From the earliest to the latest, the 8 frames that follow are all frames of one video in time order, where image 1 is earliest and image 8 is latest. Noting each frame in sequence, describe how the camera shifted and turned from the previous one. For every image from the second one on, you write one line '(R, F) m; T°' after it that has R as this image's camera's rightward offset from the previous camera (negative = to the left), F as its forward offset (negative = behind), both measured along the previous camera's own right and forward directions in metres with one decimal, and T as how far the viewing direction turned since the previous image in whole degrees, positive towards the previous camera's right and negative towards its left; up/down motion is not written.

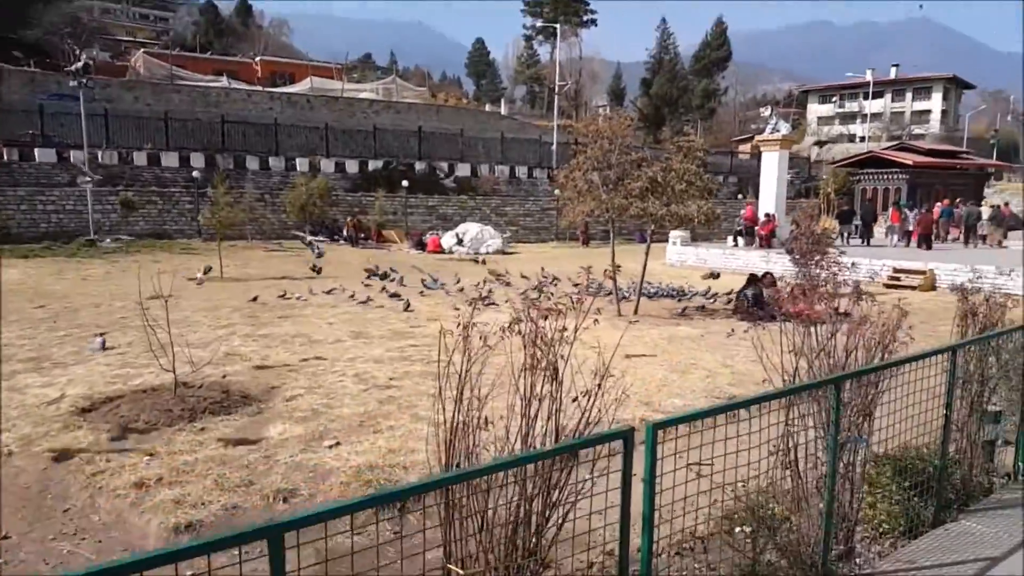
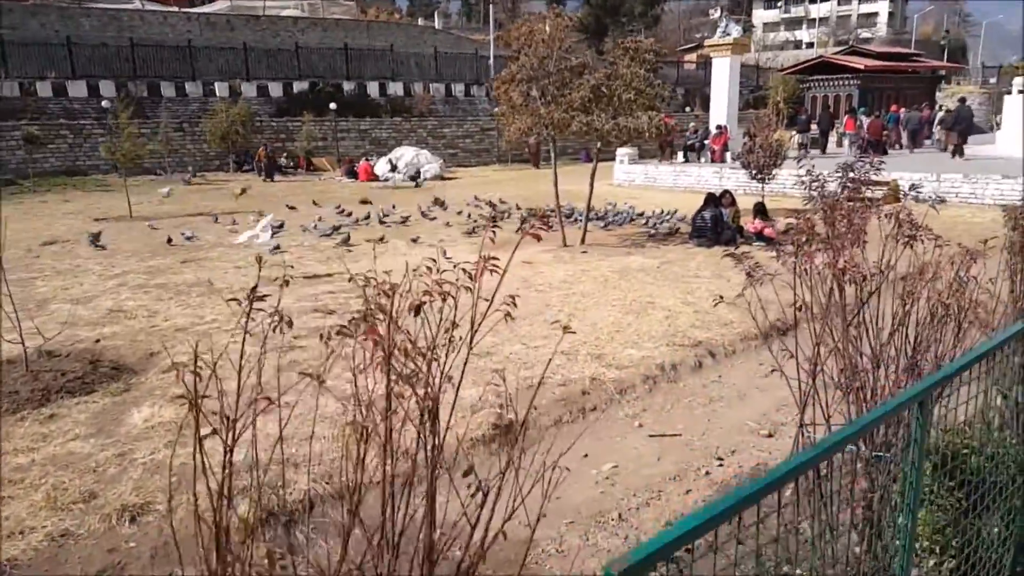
(+0.3, +1.5) m; +4°
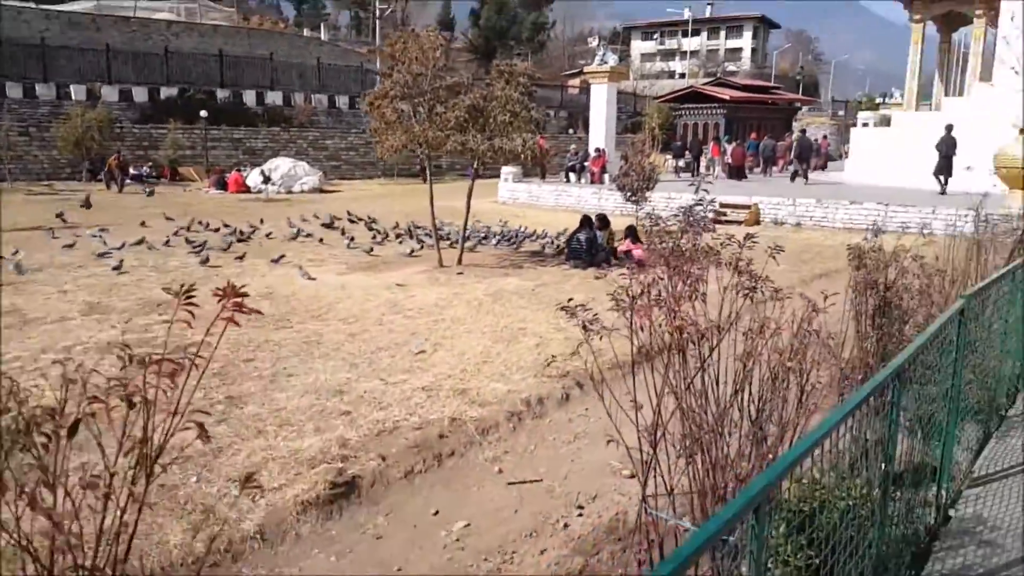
(+0.3, +0.5) m; +8°
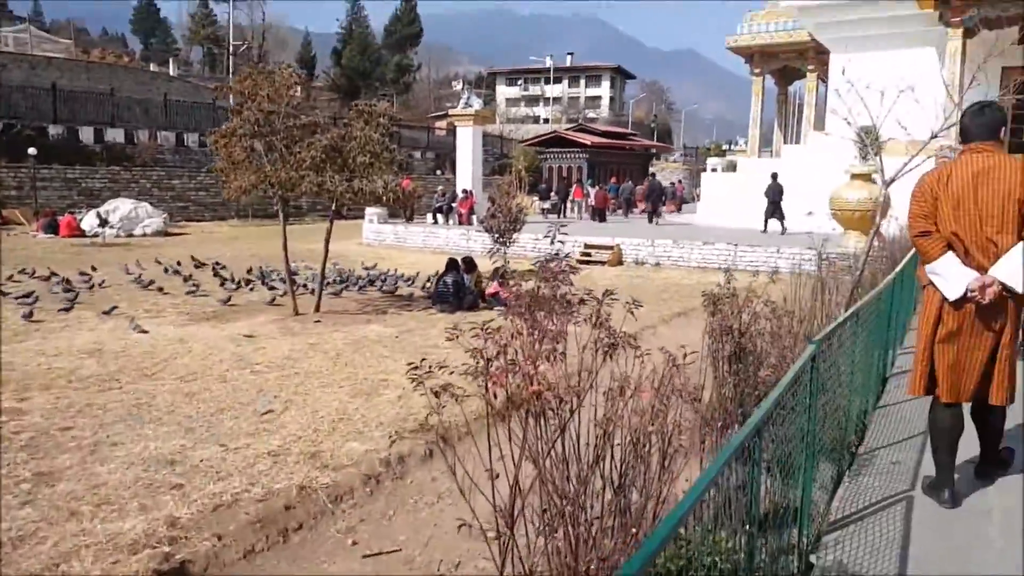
(+0.1, +0.3) m; +10°
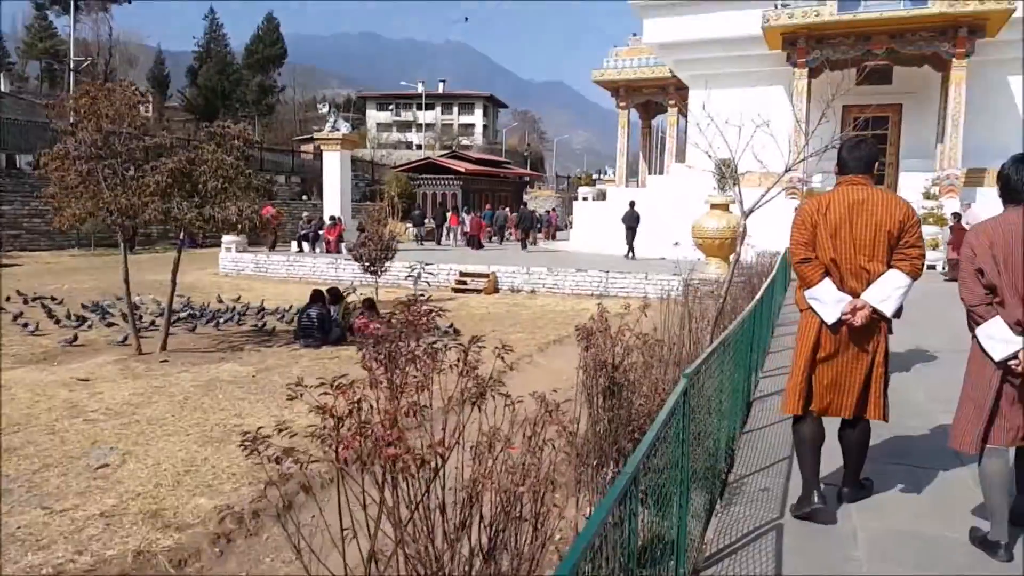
(+0.1, +0.2) m; +9°
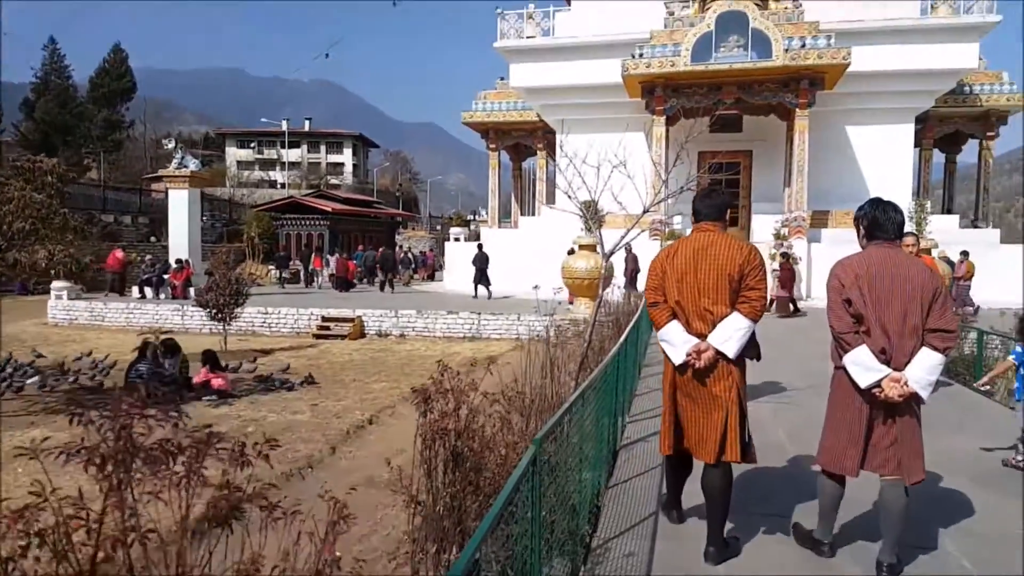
(+0.1, +0.3) m; +9°
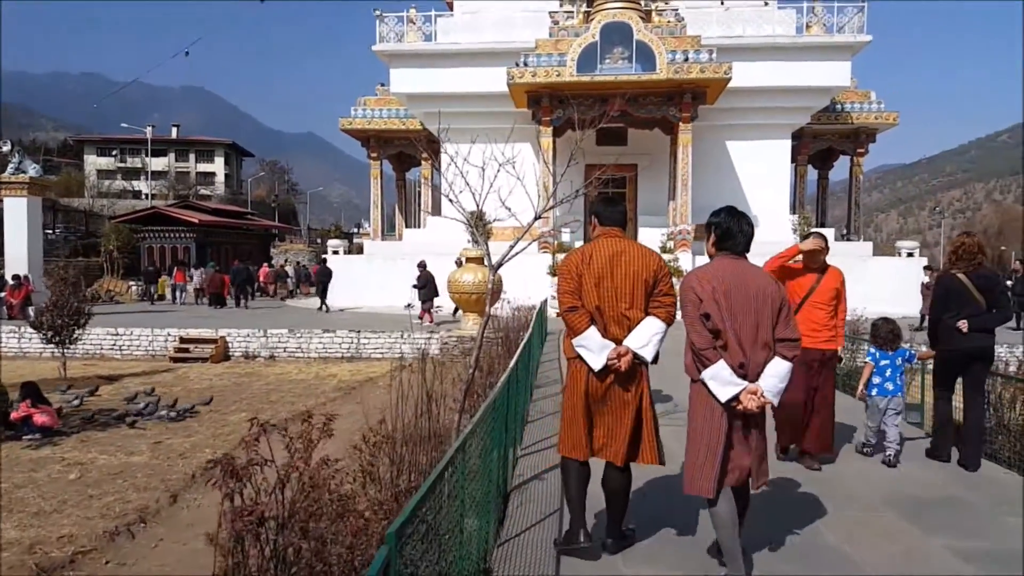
(0.0, +0.5) m; +9°
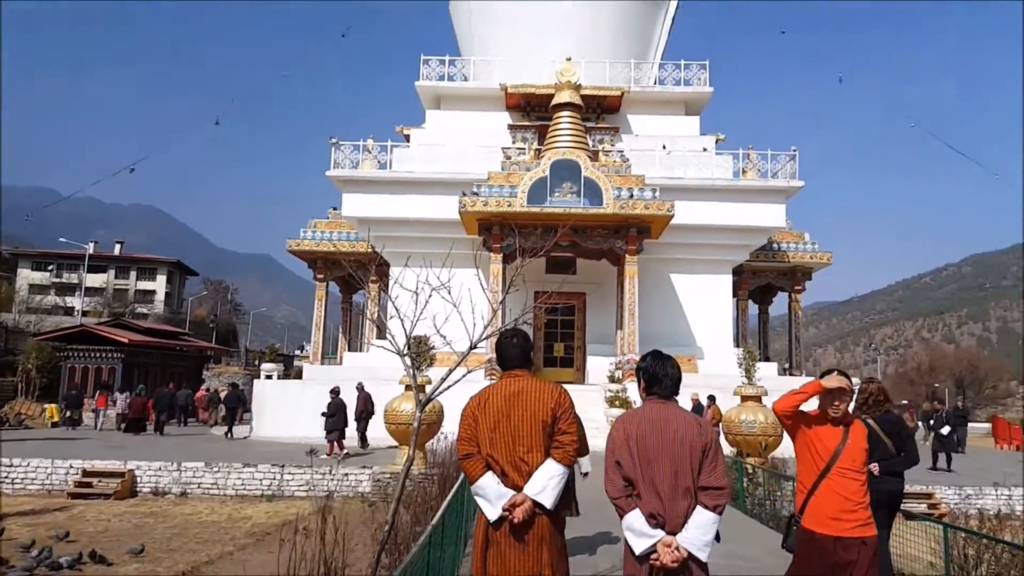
(+0.1, +0.3) m; +4°
